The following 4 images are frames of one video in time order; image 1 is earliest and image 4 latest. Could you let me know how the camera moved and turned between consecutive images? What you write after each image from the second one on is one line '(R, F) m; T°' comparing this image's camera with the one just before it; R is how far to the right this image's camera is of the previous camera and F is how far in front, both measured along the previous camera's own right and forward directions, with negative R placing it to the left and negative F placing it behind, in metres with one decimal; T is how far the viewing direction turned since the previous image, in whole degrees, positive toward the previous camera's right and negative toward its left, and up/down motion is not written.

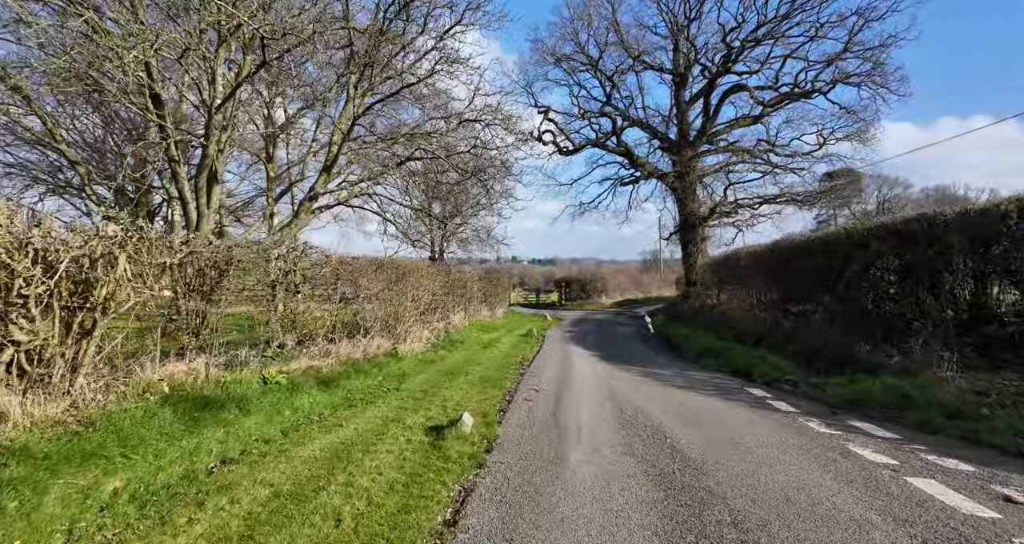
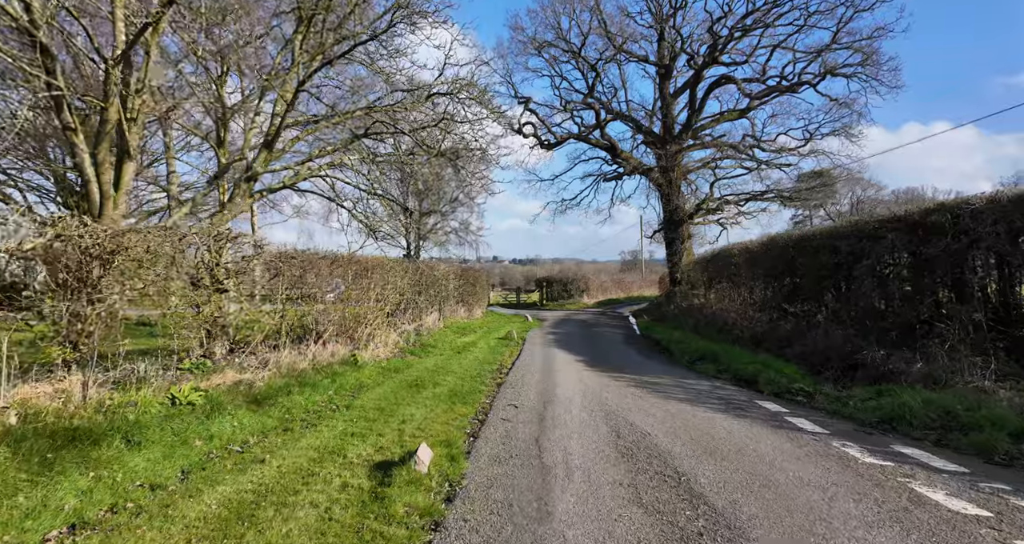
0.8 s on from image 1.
(+0.1, +1.3) m; +2°
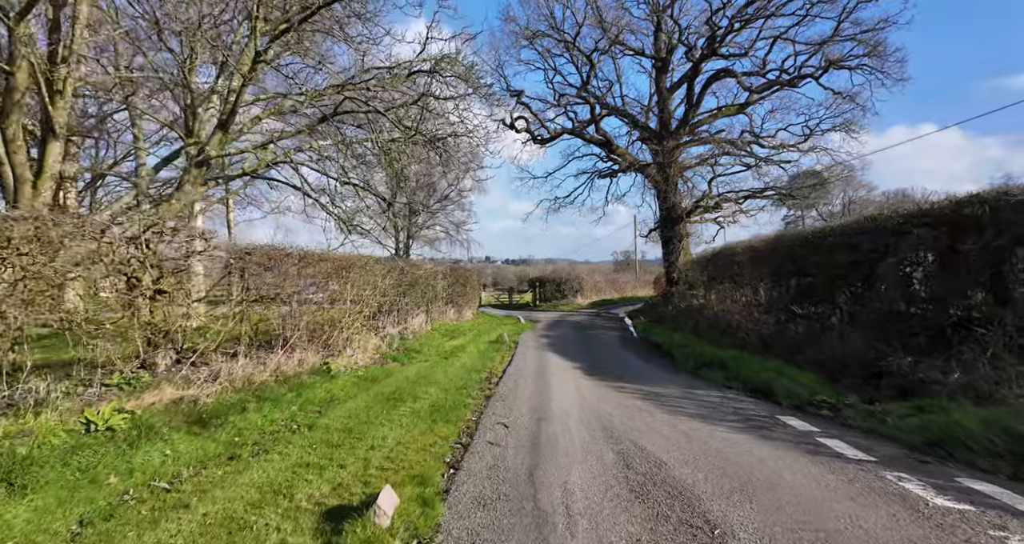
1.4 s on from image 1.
(0.0, +0.9) m; +1°
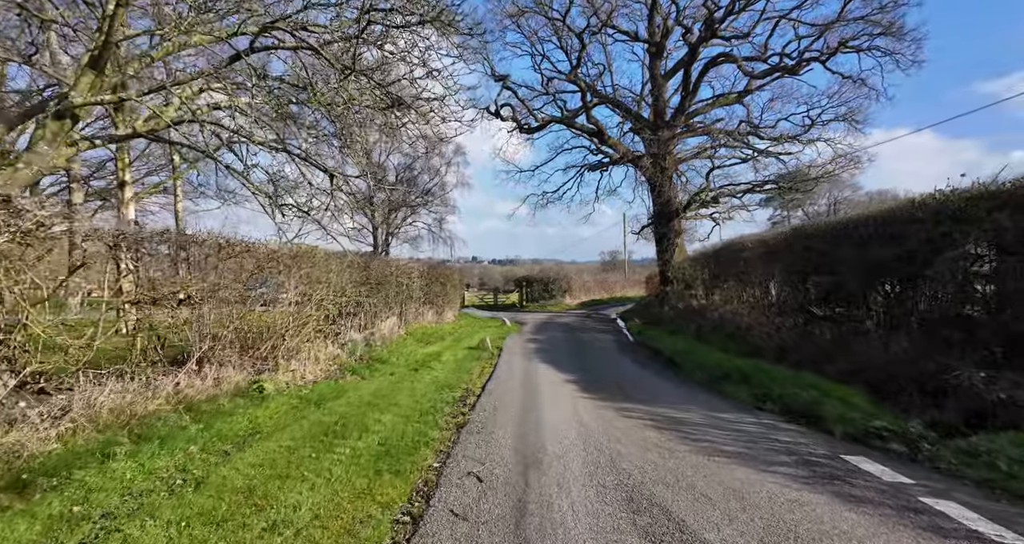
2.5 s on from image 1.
(+0.1, +1.8) m; +1°
